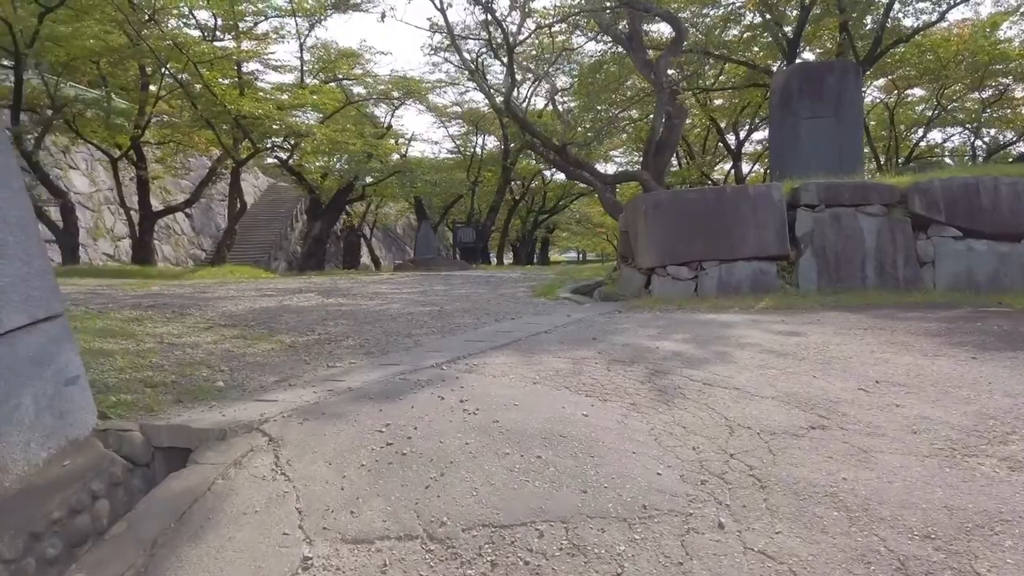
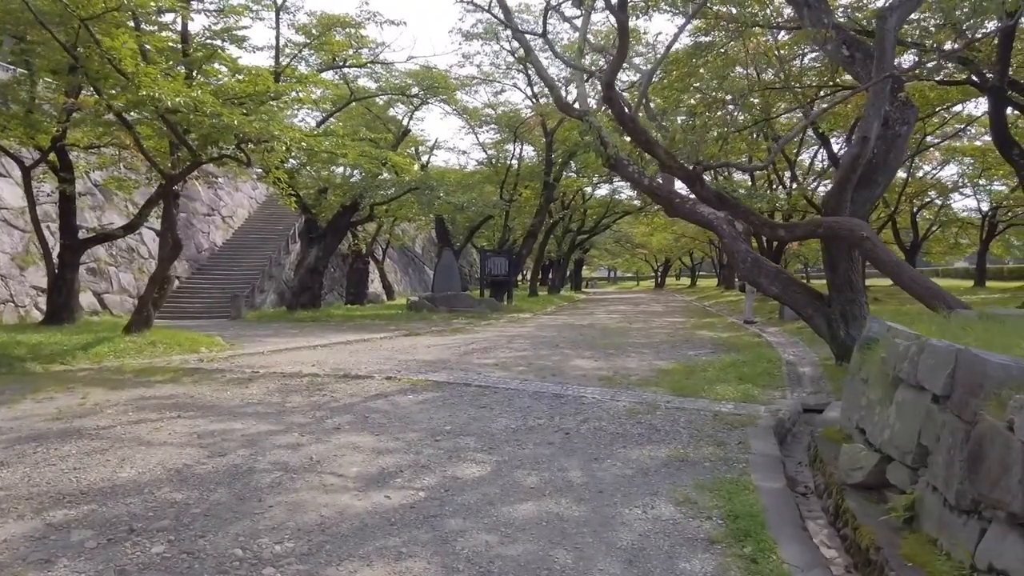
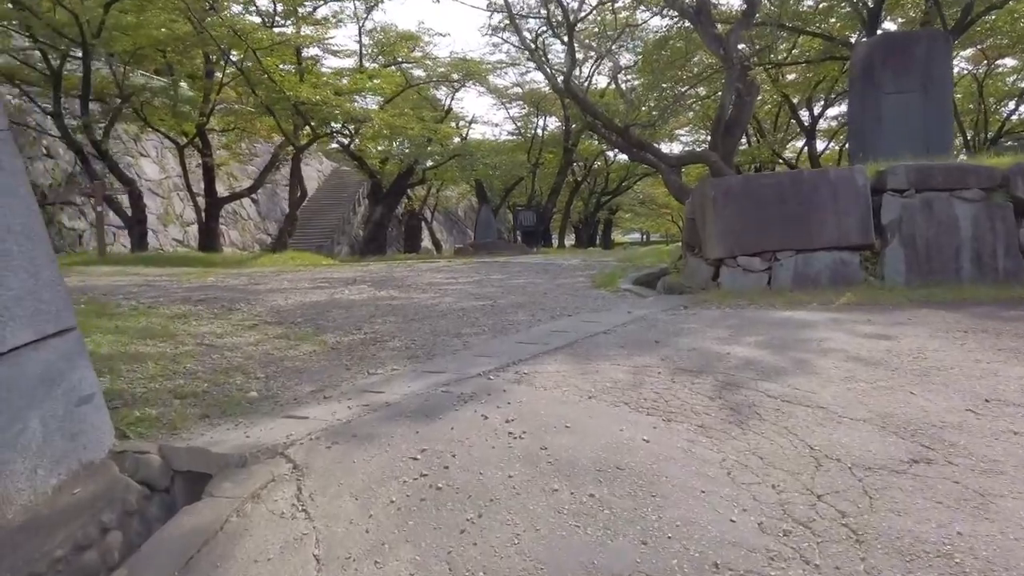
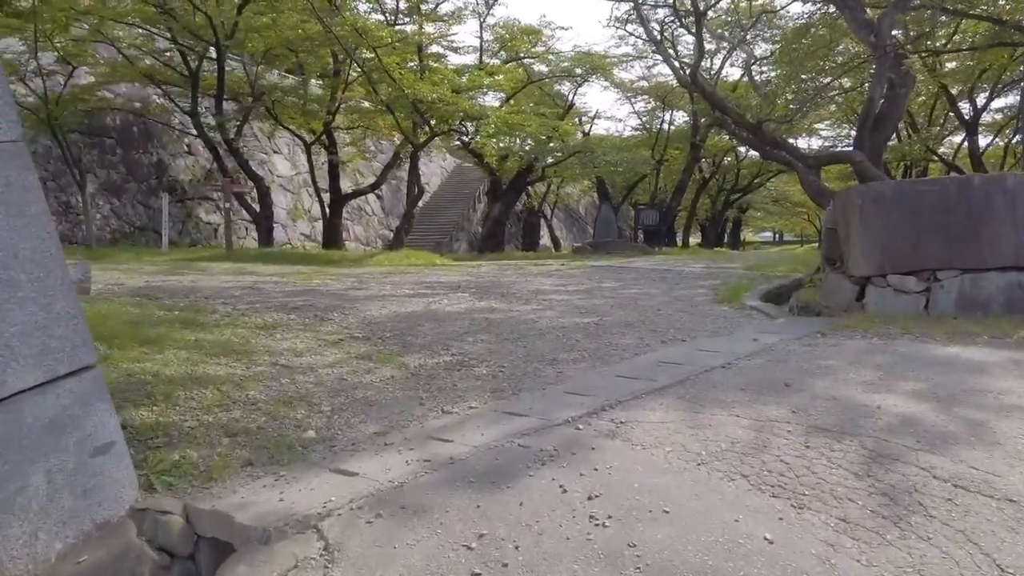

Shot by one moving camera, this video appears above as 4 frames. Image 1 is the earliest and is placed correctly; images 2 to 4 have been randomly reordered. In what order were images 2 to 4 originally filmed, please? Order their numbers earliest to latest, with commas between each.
3, 4, 2
